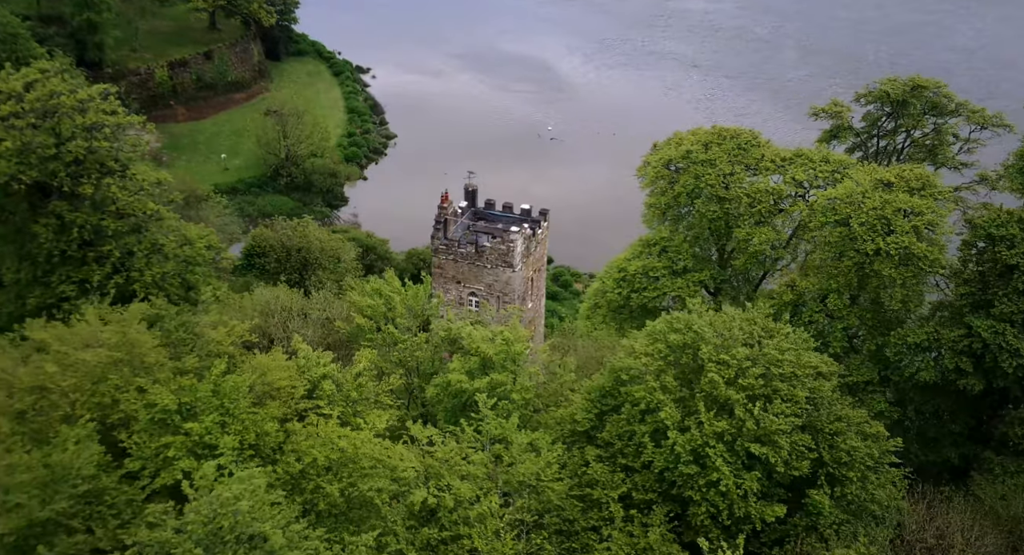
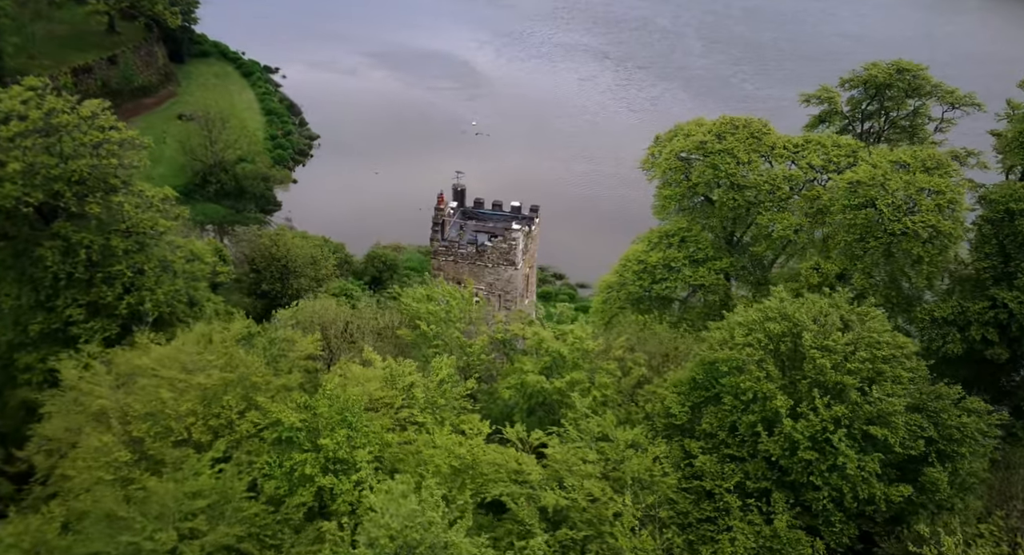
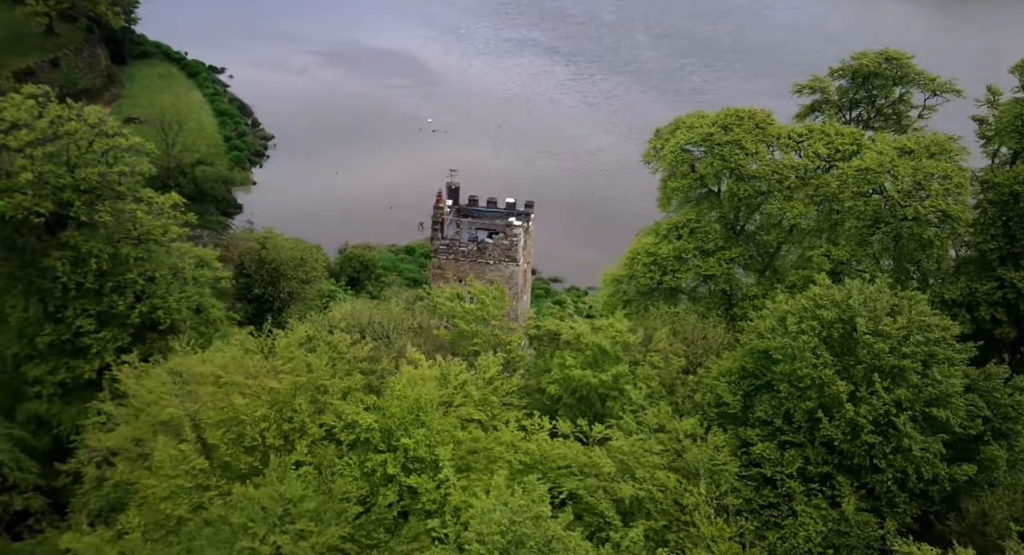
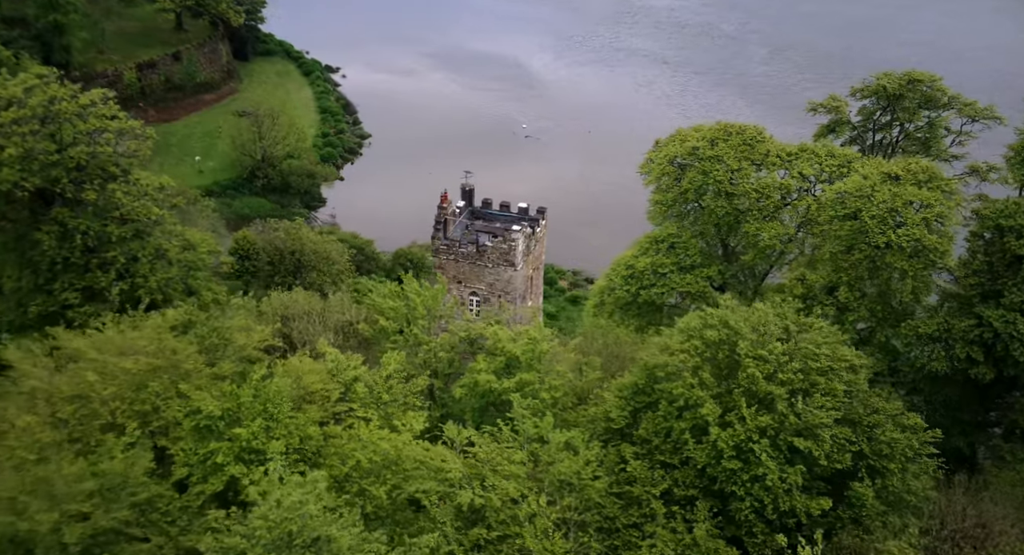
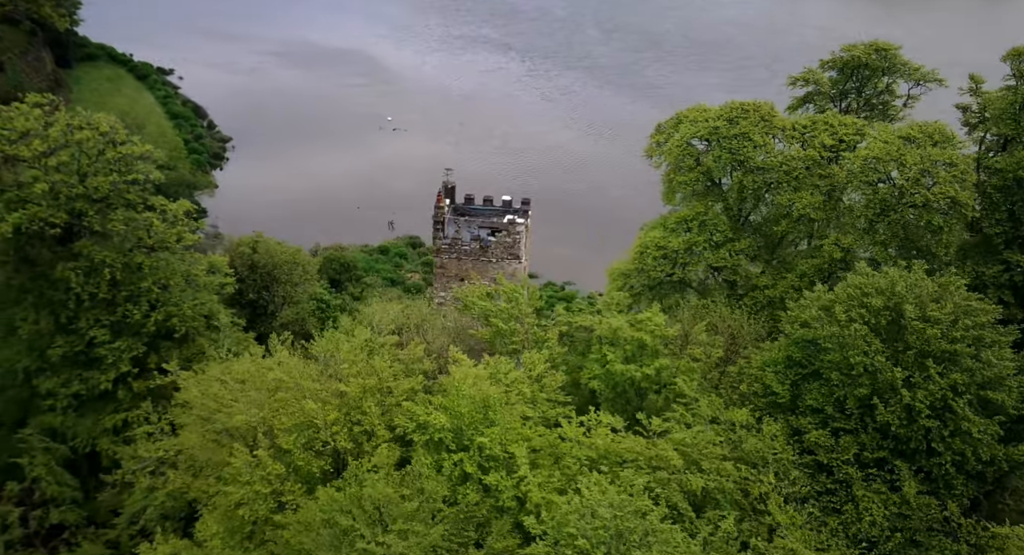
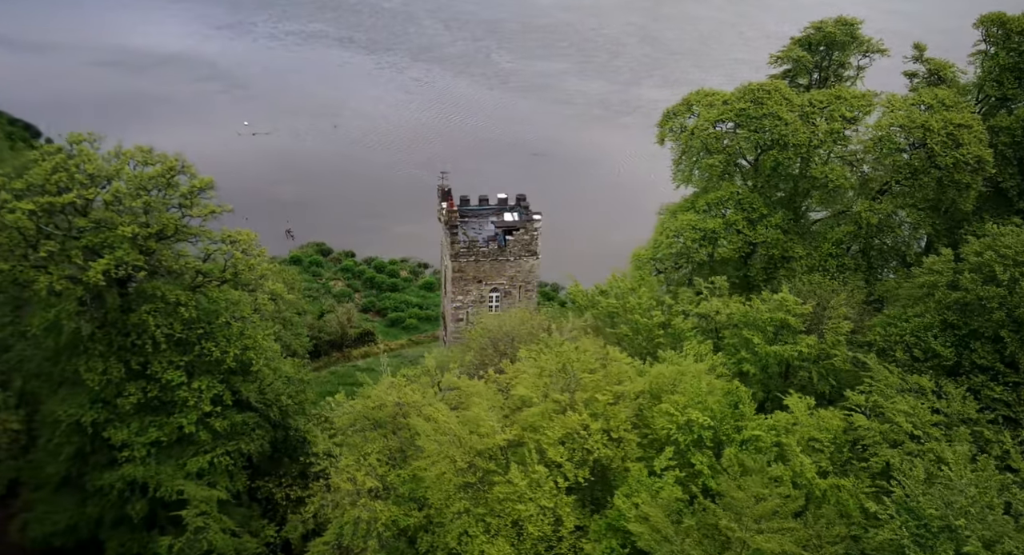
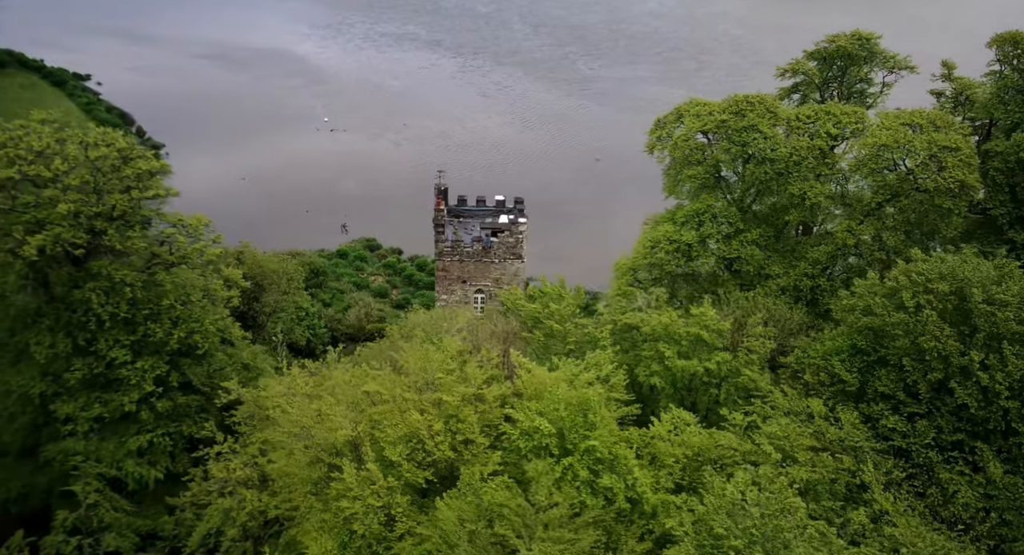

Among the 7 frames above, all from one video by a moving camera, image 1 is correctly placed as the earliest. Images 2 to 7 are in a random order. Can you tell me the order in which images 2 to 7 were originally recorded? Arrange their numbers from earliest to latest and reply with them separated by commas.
4, 2, 3, 5, 7, 6
